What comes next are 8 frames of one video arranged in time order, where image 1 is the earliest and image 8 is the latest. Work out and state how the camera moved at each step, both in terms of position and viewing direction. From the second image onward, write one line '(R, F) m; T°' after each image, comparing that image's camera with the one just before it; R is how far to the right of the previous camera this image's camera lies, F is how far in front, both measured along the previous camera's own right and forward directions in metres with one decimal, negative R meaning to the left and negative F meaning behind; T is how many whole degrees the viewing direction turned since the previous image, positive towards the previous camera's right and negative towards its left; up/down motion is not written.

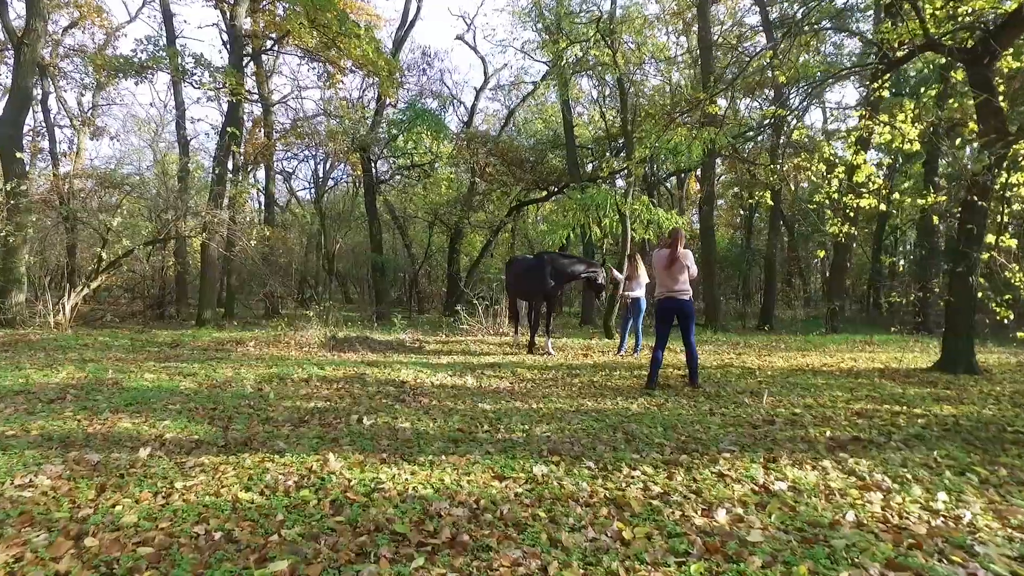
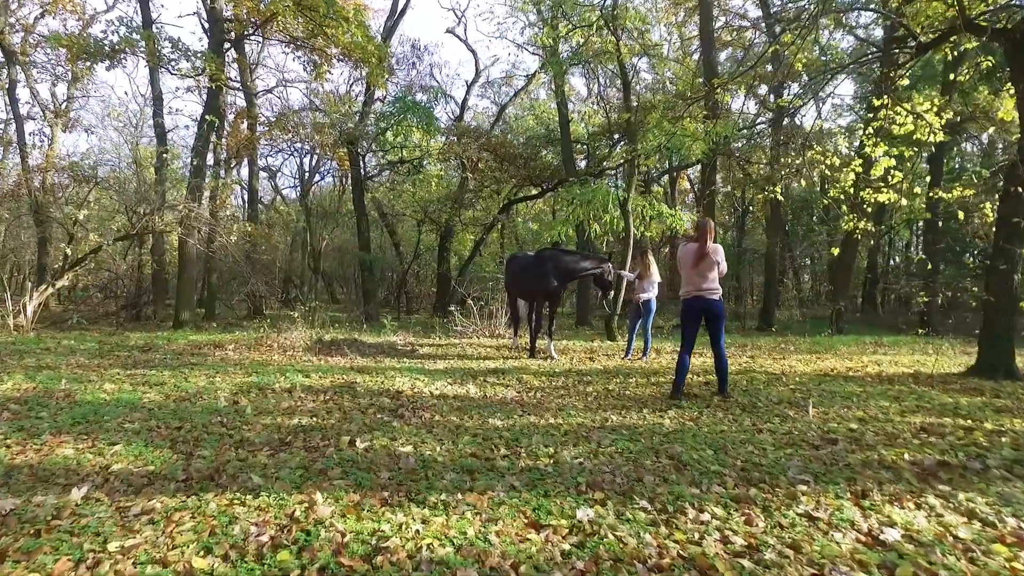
(-0.2, +0.6) m; +1°
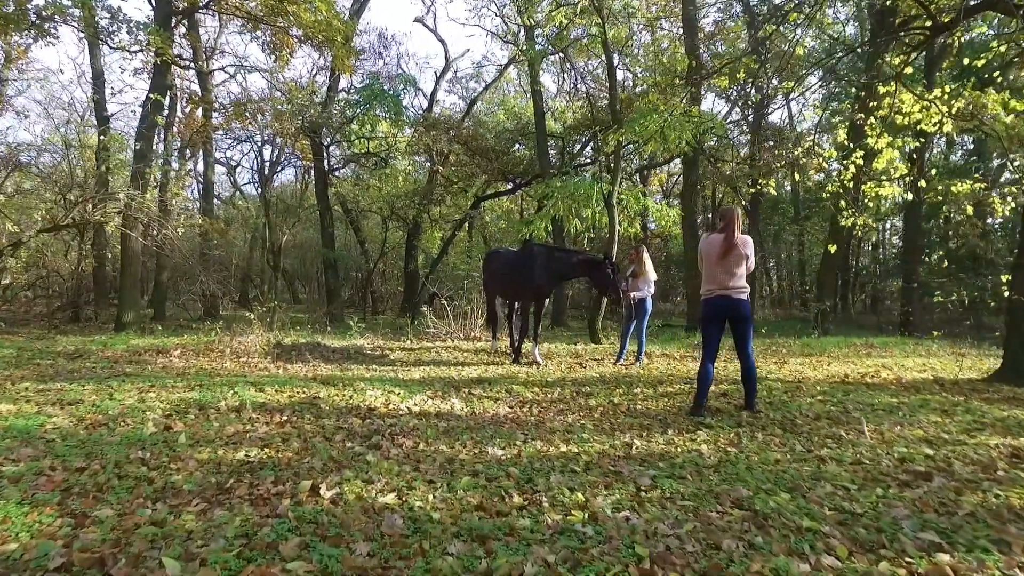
(-0.2, +0.8) m; +3°
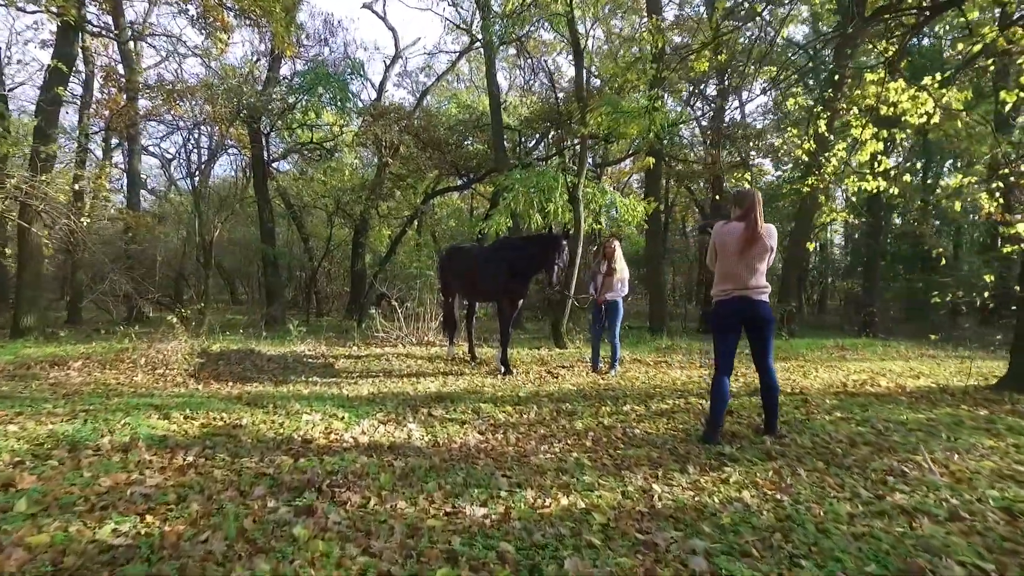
(-0.1, +0.9) m; +4°
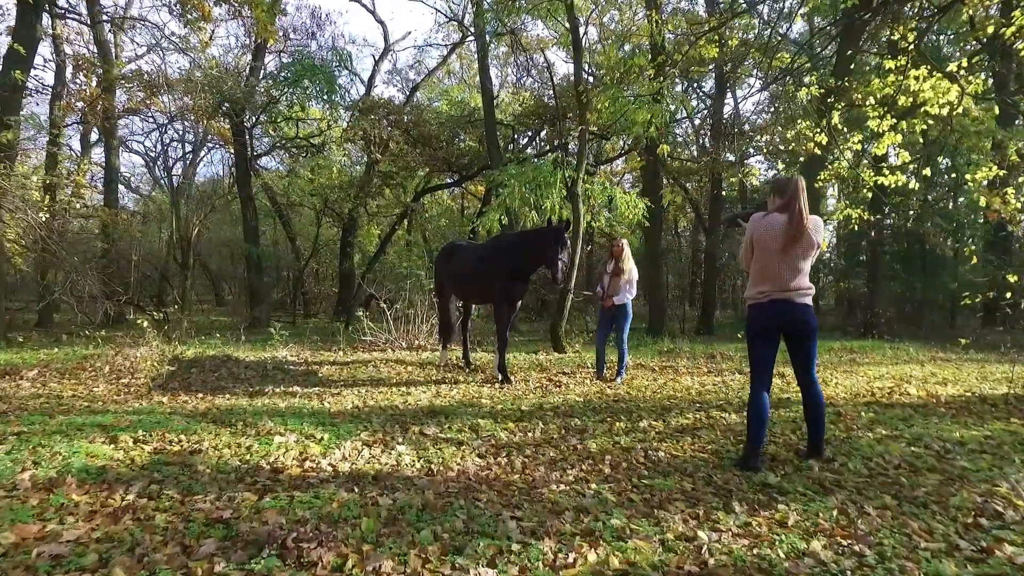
(-0.1, +0.6) m; +1°
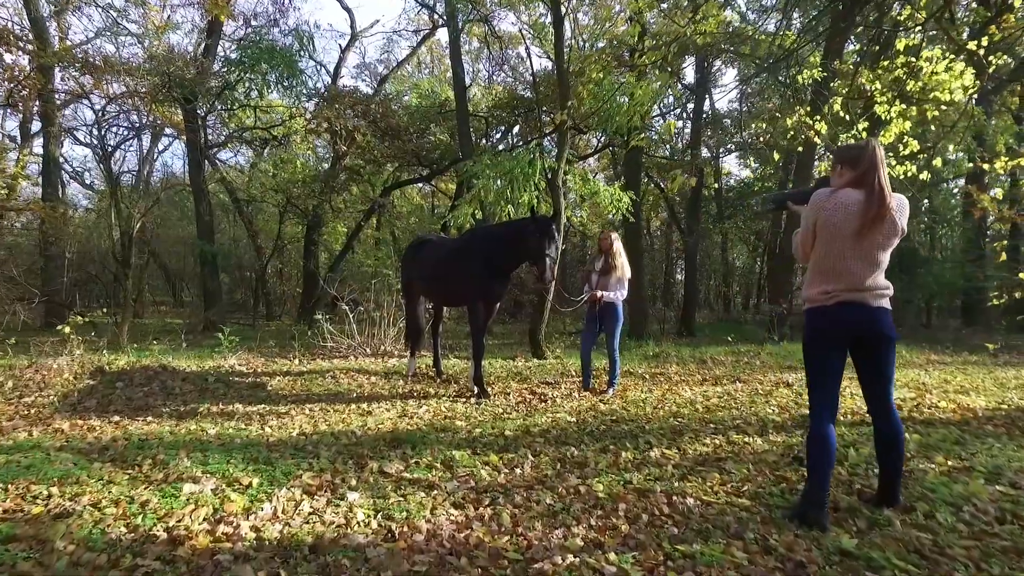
(-0.1, +0.8) m; +2°
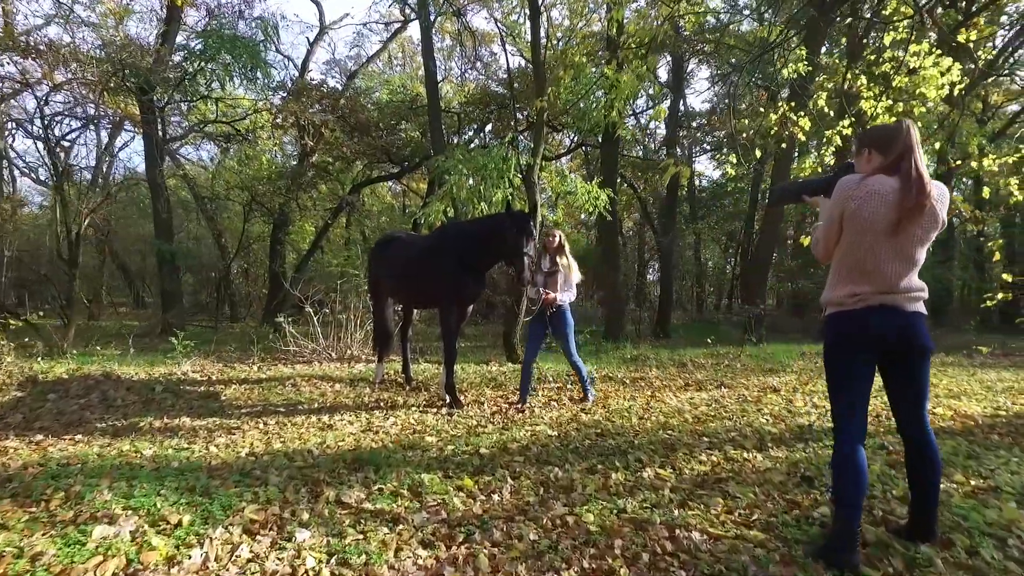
(0.0, +0.4) m; +2°
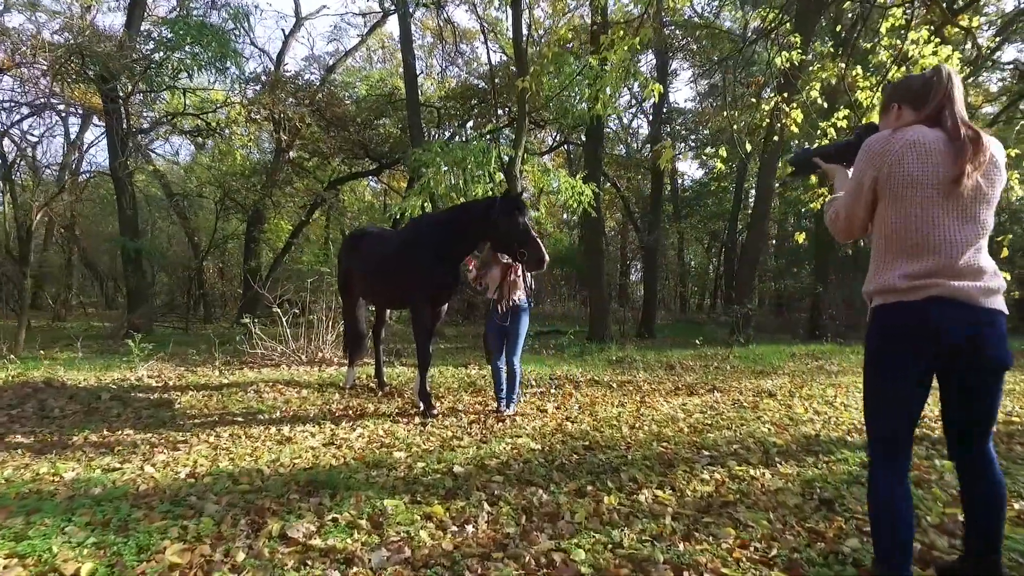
(0.0, +0.4) m; +1°
